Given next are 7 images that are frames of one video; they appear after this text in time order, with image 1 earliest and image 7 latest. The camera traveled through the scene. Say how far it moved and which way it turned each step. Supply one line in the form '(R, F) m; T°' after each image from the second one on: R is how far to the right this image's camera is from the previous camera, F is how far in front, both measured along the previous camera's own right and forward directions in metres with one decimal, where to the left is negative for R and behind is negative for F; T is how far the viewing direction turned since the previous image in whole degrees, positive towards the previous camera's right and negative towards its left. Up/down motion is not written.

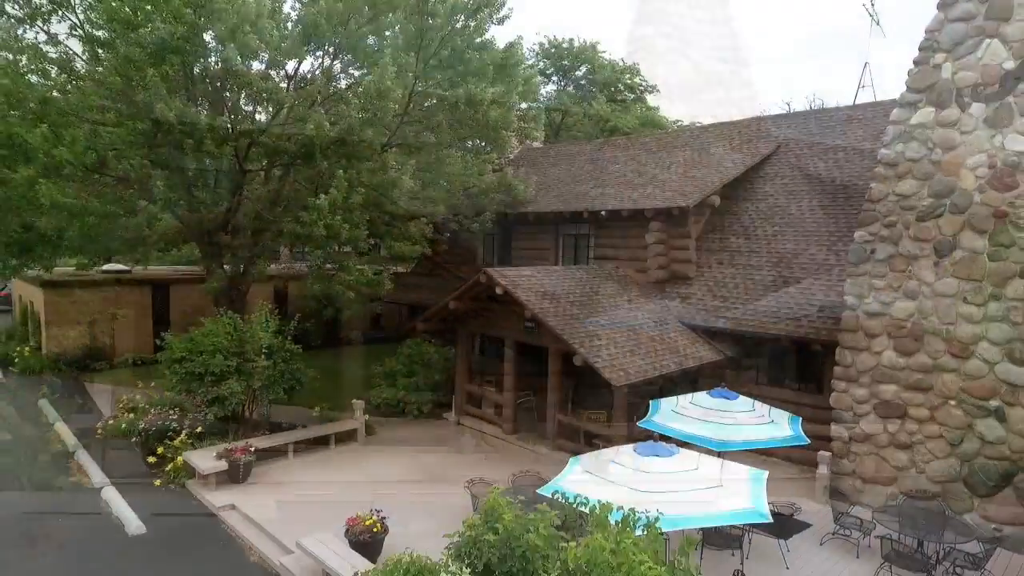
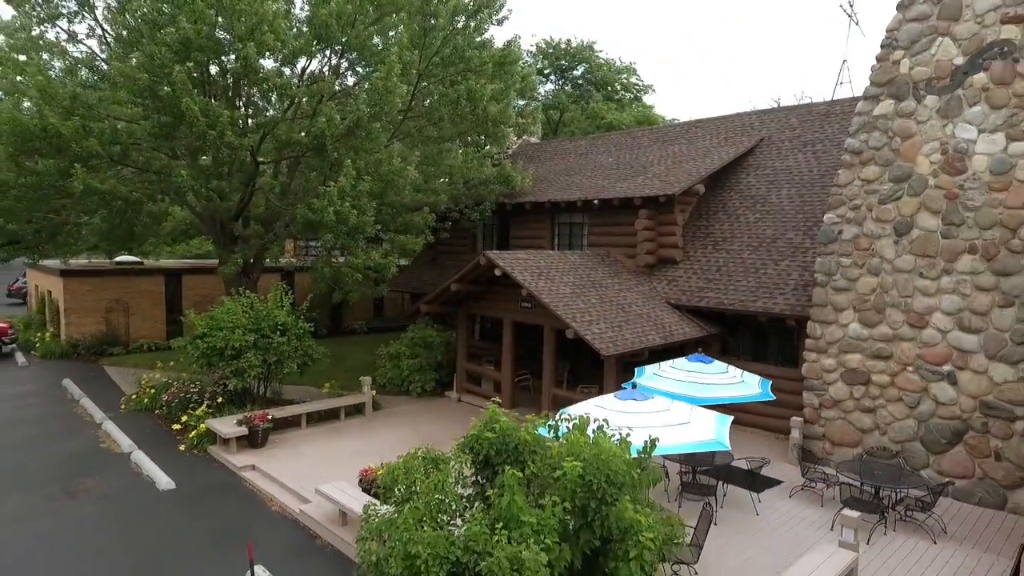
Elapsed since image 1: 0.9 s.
(0.0, -0.8) m; 0°
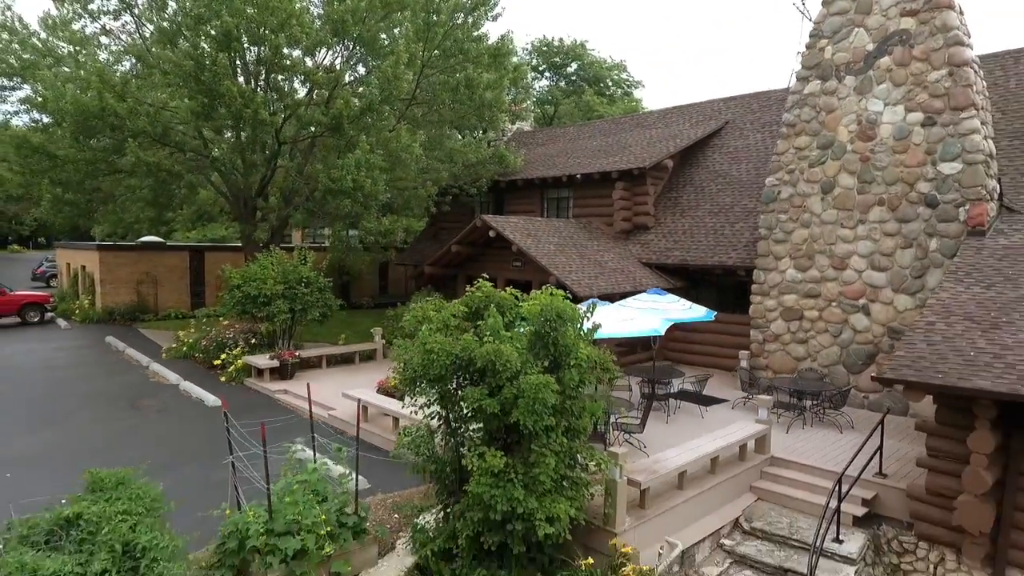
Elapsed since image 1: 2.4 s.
(+0.1, -1.9) m; 0°
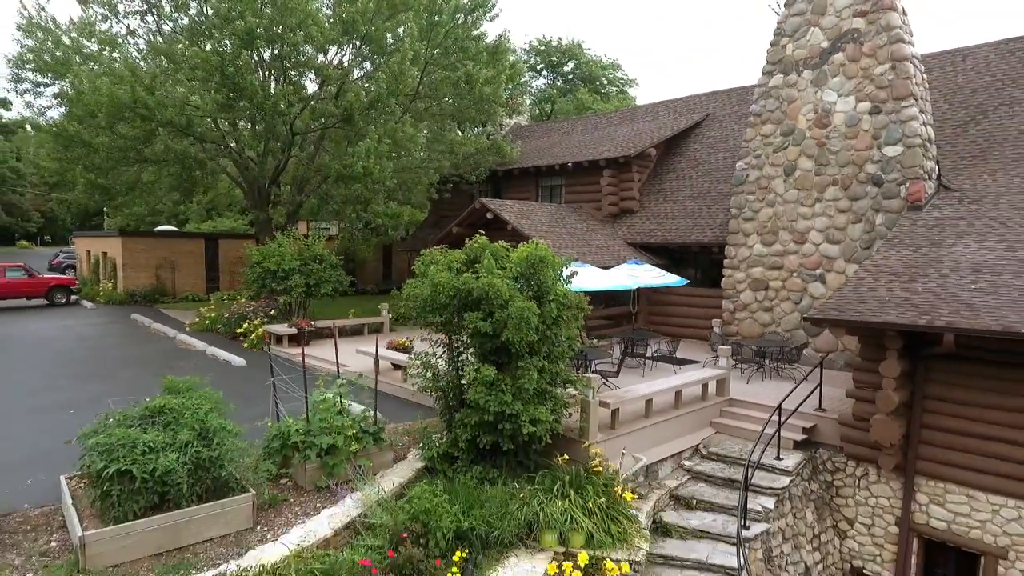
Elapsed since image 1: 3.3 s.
(+0.1, -1.3) m; 0°
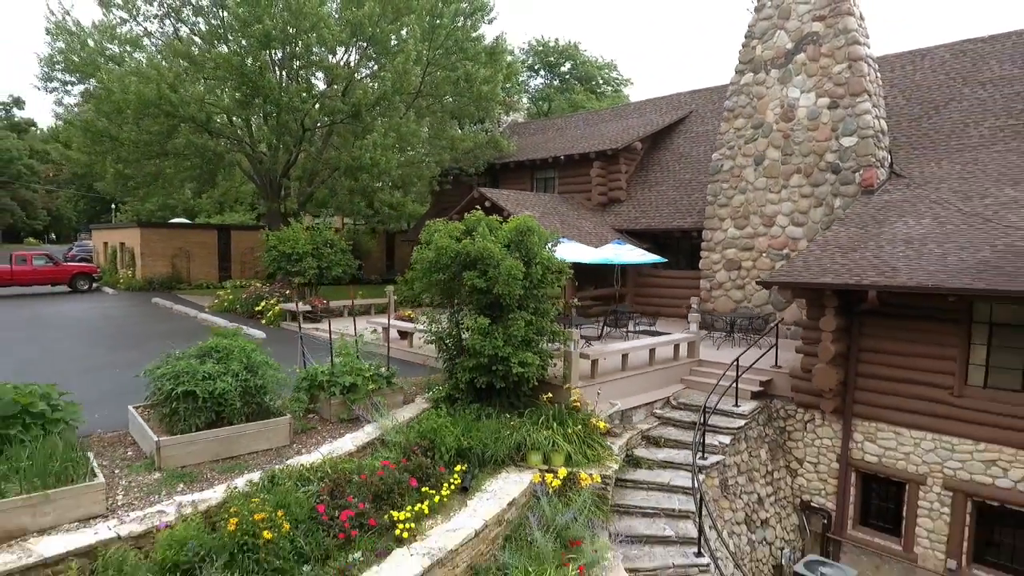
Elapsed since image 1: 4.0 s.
(+0.1, -1.3) m; 0°
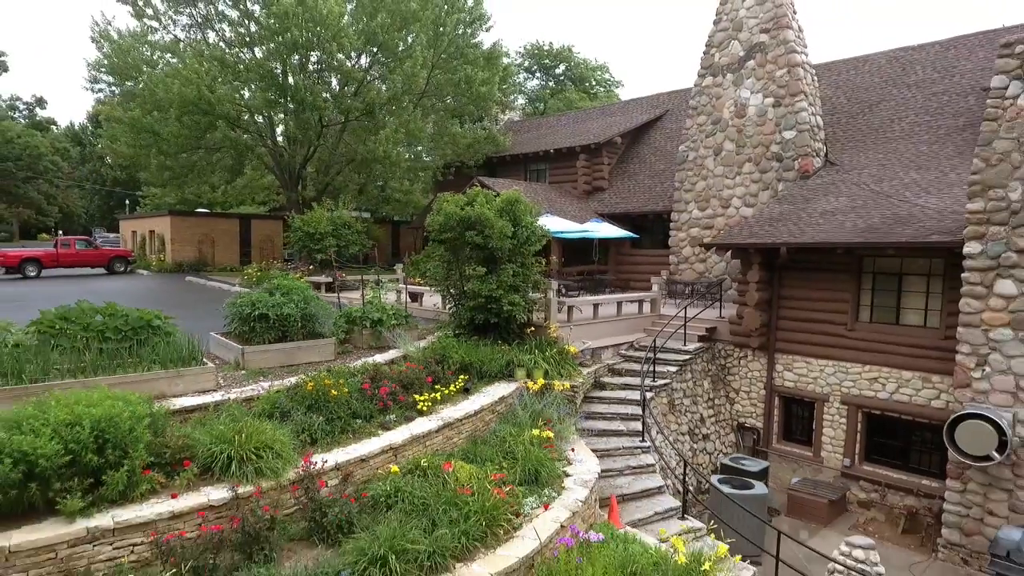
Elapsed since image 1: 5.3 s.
(+0.1, -2.3) m; 0°
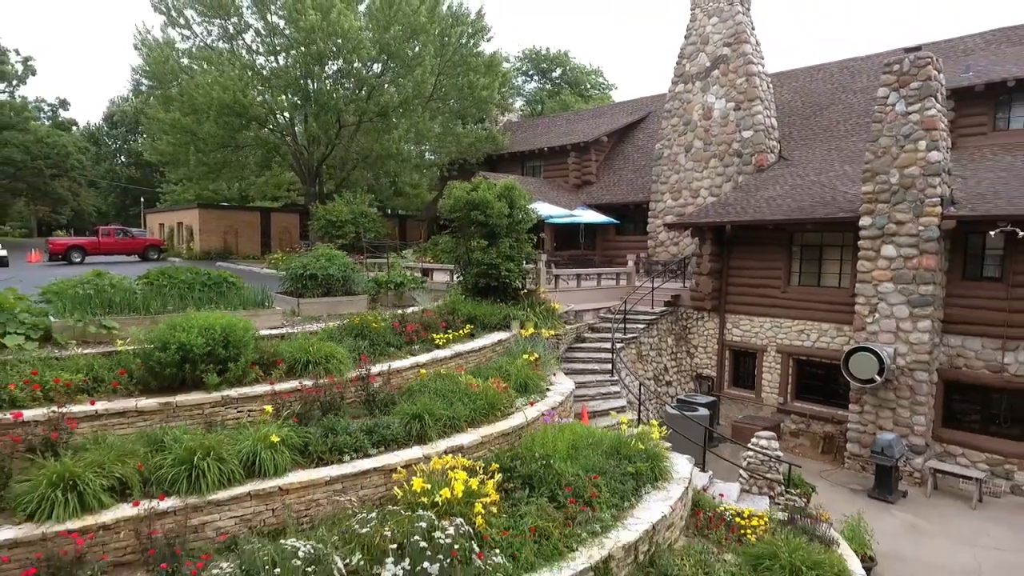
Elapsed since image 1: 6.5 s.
(+0.1, -2.4) m; 0°
